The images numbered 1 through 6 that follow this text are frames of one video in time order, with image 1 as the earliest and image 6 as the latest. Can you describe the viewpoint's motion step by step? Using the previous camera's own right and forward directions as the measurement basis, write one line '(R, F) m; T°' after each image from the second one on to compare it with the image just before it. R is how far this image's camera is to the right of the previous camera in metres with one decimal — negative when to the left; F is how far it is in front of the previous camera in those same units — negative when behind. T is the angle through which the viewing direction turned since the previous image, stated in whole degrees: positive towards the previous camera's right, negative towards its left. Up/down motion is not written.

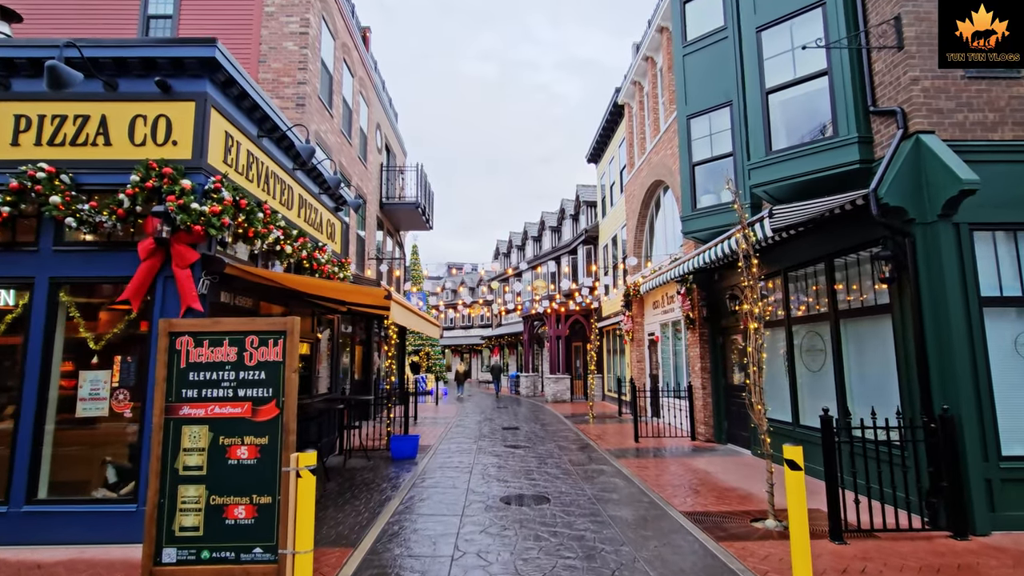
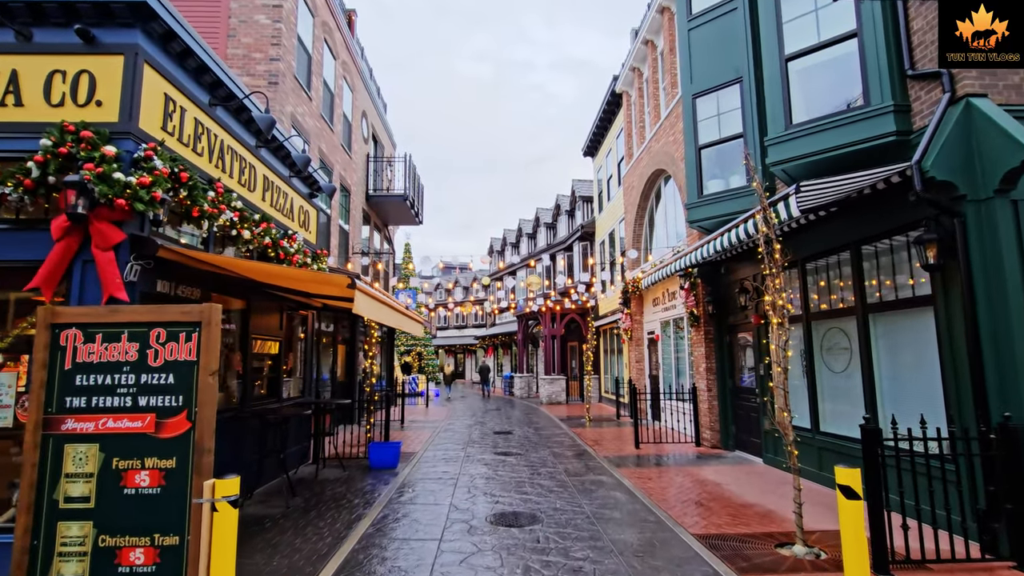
(+0.1, +0.8) m; +1°
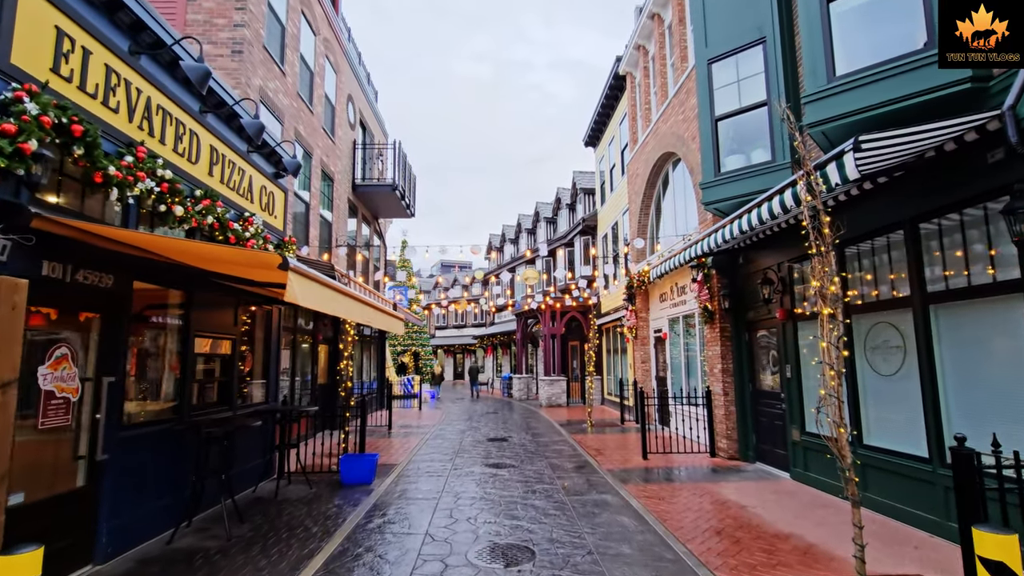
(+0.2, +1.1) m; 0°
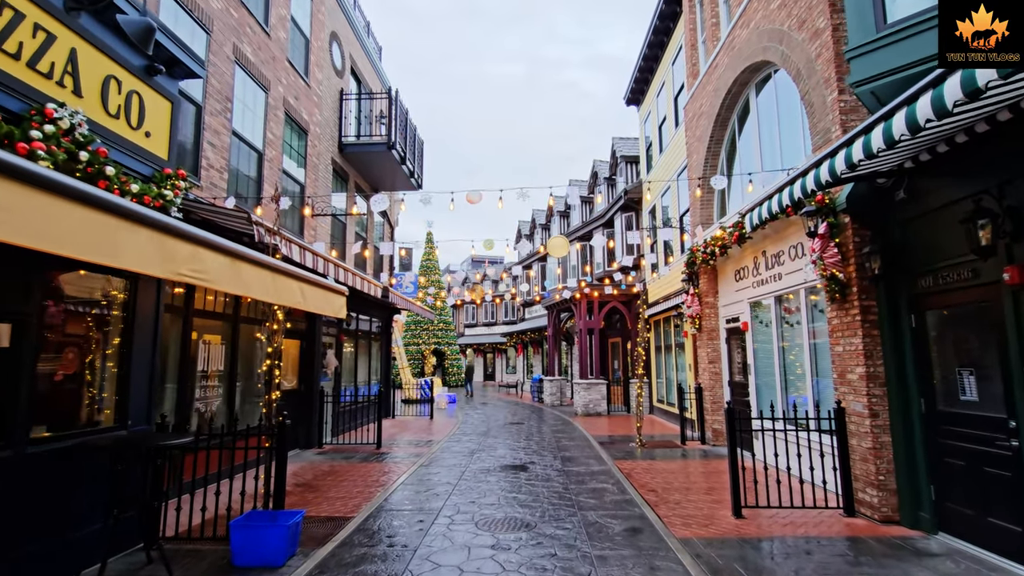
(+0.3, +3.3) m; -4°
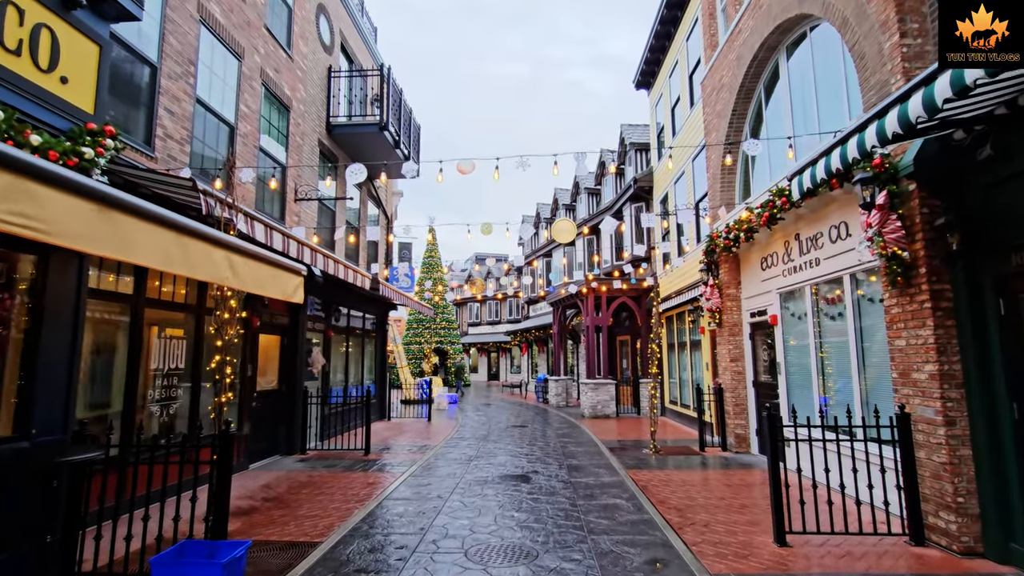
(+0.1, +1.0) m; -1°
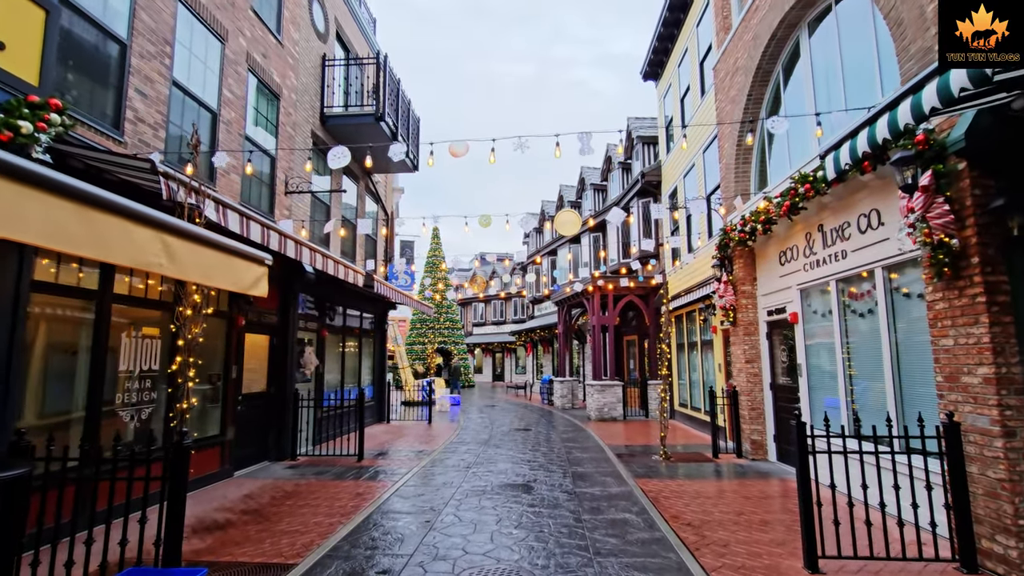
(+0.1, +0.6) m; -1°
